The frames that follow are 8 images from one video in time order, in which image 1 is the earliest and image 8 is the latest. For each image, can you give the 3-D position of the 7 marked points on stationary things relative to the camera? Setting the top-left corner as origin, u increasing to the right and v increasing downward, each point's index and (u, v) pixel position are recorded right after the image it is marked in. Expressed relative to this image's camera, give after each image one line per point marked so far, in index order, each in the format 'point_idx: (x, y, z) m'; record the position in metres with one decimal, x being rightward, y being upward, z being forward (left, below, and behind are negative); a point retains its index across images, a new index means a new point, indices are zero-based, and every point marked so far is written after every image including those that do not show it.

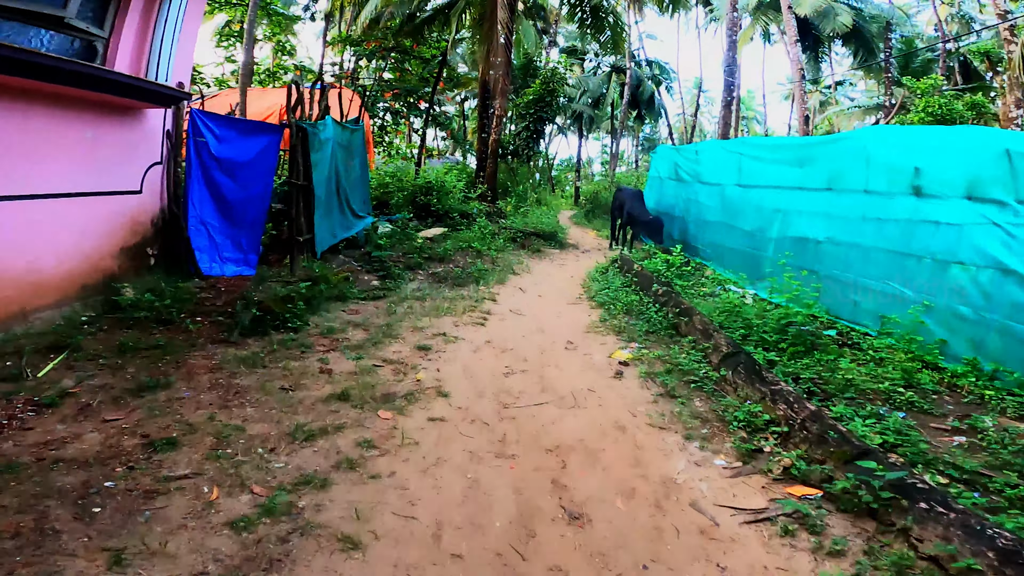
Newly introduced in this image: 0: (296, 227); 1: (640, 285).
0: (-2.7, +0.8, +7.6) m
1: (+1.7, +0.1, +8.3) m
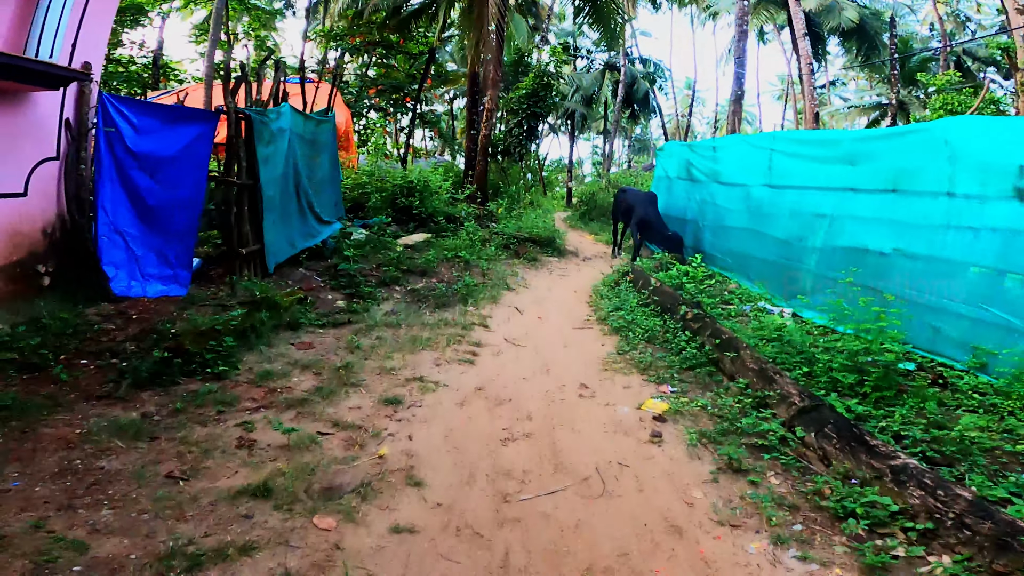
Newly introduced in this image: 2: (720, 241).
0: (-2.8, +0.5, +6.0) m
1: (+1.7, -0.2, +6.8) m
2: (+3.1, +0.7, +9.4) m
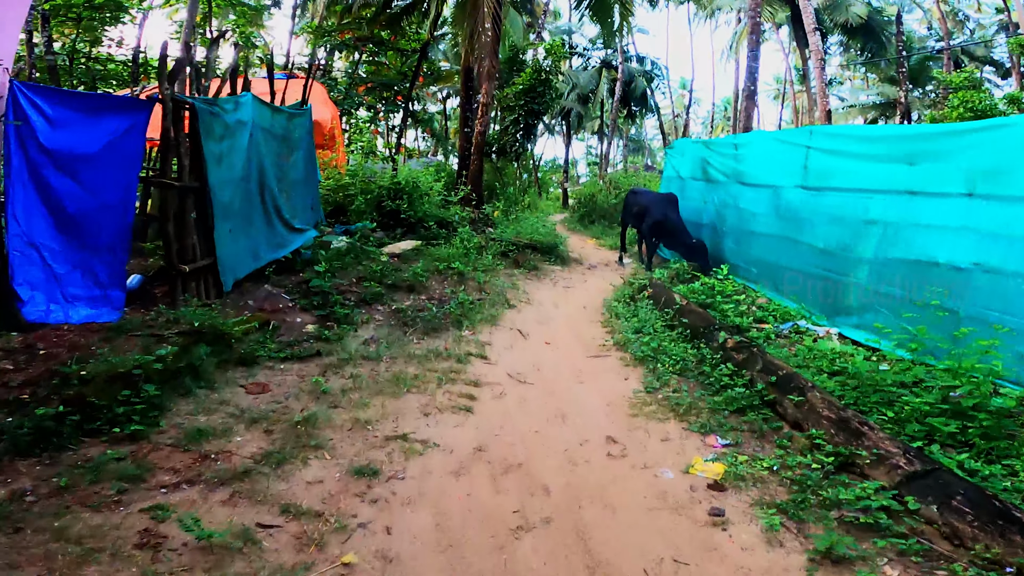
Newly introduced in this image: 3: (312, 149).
0: (-2.7, +0.3, +4.9) m
1: (+1.7, -0.4, +5.8) m
2: (+3.1, +0.5, +8.4) m
3: (-2.6, +1.8, +7.9) m
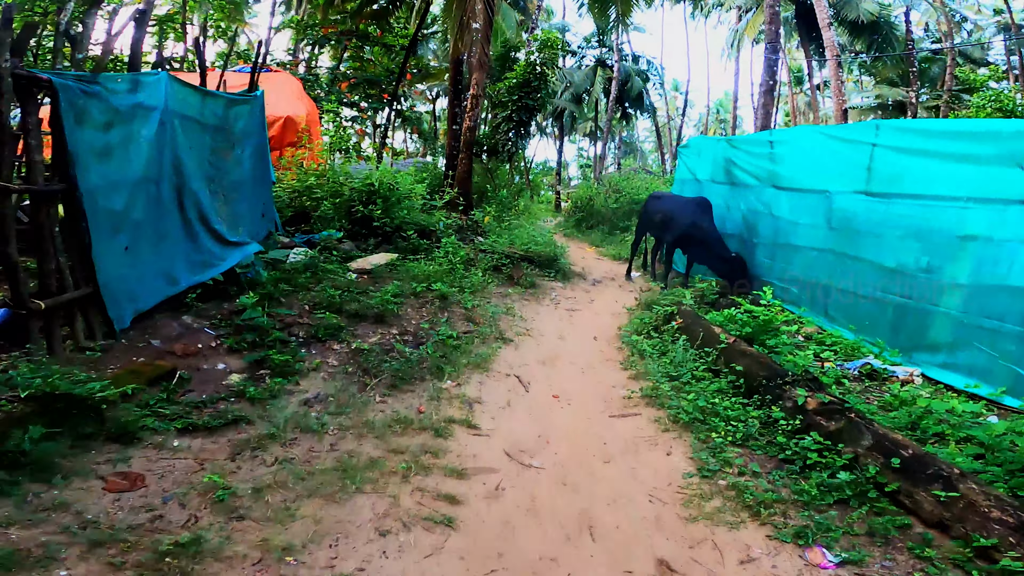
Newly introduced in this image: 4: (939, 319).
0: (-2.7, +0.1, +3.5) m
1: (+1.7, -0.6, +4.4) m
2: (+3.0, +0.3, +7.1) m
3: (-2.7, +1.6, +6.5) m
4: (+3.7, -0.3, +5.2) m
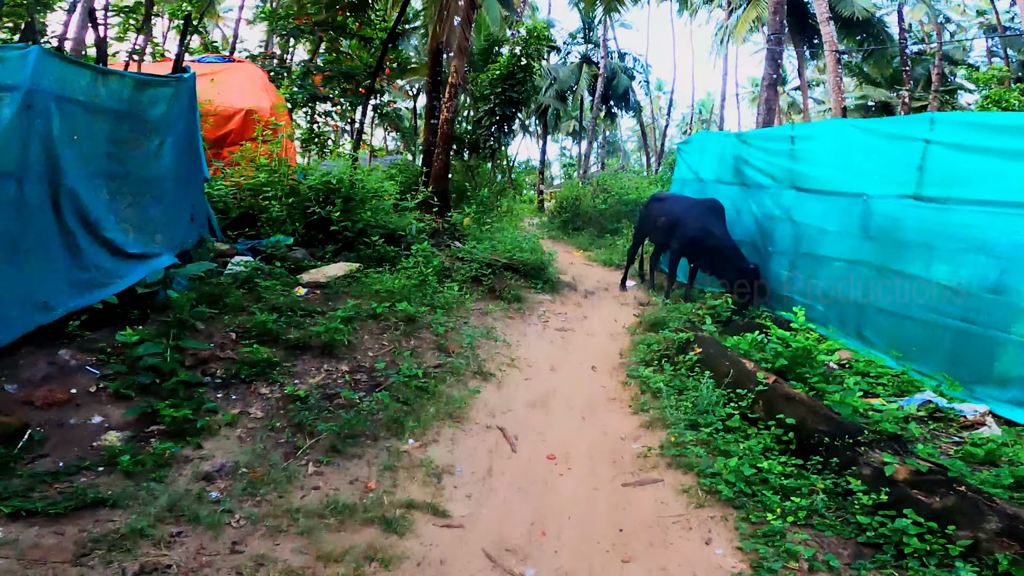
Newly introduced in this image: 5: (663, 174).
0: (-2.8, -0.1, +2.4) m
1: (+1.6, -0.8, +3.5) m
2: (+2.8, +0.1, +6.1) m
3: (-2.8, +1.4, +5.4) m
4: (+3.5, -0.4, +4.3) m
5: (+3.8, +2.9, +15.5) m
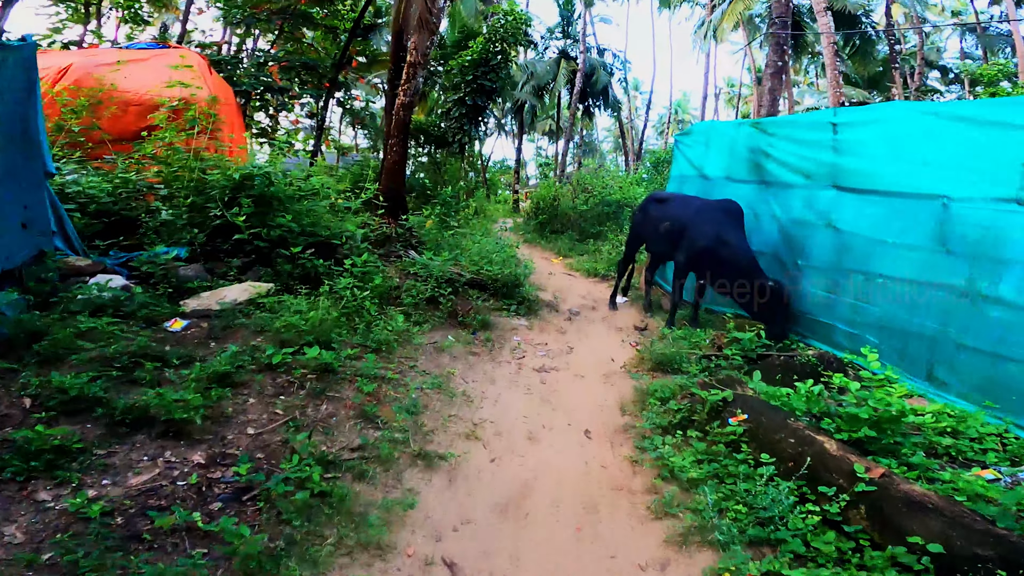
0: (-2.9, -0.3, +0.9) m
1: (+1.4, -1.0, +2.2) m
2: (+2.6, -0.1, +4.9) m
3: (-3.1, +1.2, +3.9) m
4: (+3.3, -0.6, +3.1) m
5: (+3.1, +2.7, +14.3) m
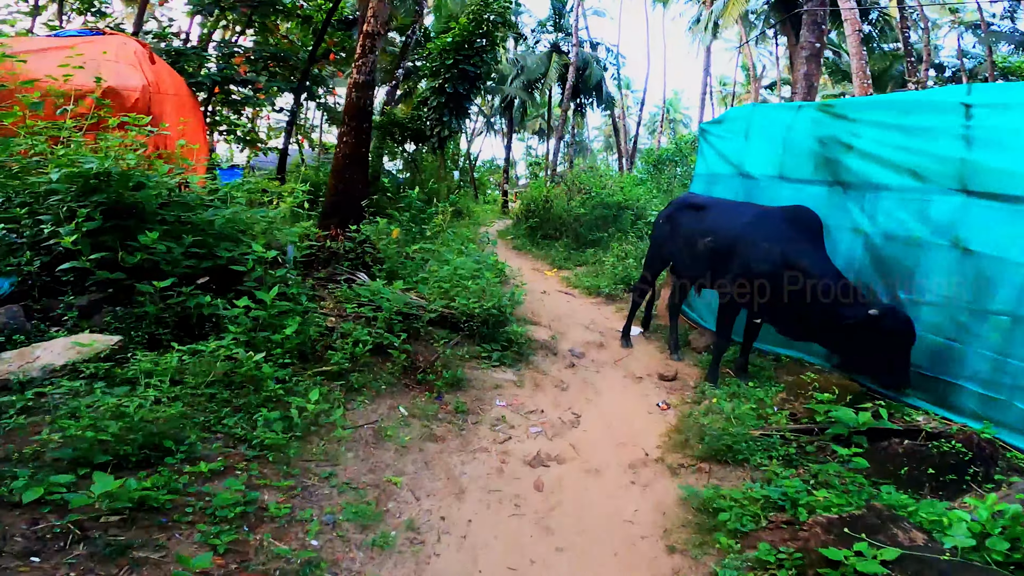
0: (-3.0, -0.5, -0.5) m
1: (+1.4, -1.2, +0.8) m
2: (+2.5, -0.3, +3.5) m
3: (-3.2, +1.0, +2.5) m
4: (+3.3, -0.8, +1.7) m
5: (+2.9, +2.5, +12.9) m
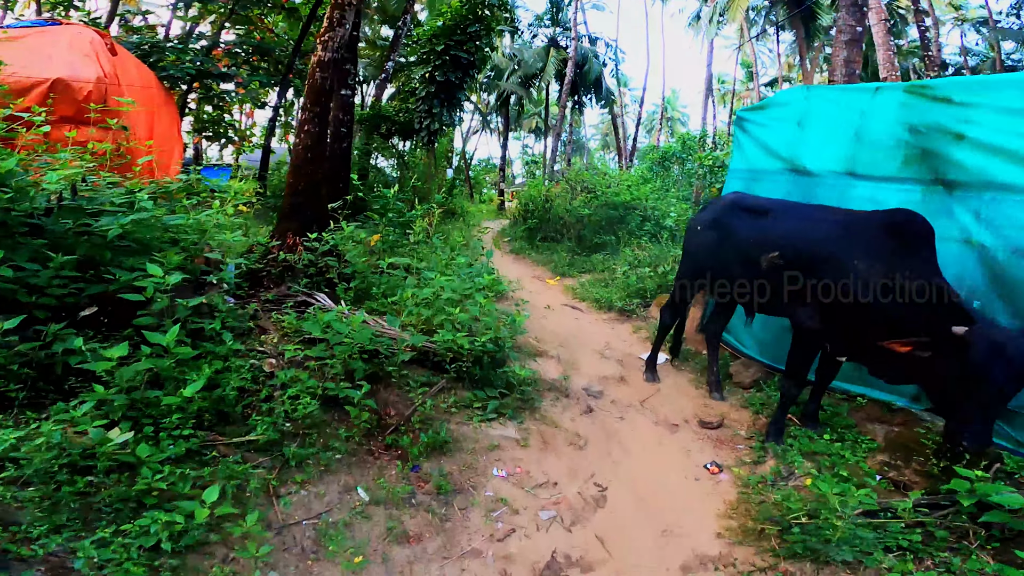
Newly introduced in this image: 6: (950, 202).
0: (-2.9, -0.7, -1.4) m
1: (+1.4, -1.3, -0.1) m
2: (+2.5, -0.4, +2.7) m
3: (-3.2, +0.8, +1.6) m
4: (+3.3, -1.0, +0.9) m
5: (+2.8, +2.4, +12.1) m
6: (+2.1, +0.4, +2.8) m
